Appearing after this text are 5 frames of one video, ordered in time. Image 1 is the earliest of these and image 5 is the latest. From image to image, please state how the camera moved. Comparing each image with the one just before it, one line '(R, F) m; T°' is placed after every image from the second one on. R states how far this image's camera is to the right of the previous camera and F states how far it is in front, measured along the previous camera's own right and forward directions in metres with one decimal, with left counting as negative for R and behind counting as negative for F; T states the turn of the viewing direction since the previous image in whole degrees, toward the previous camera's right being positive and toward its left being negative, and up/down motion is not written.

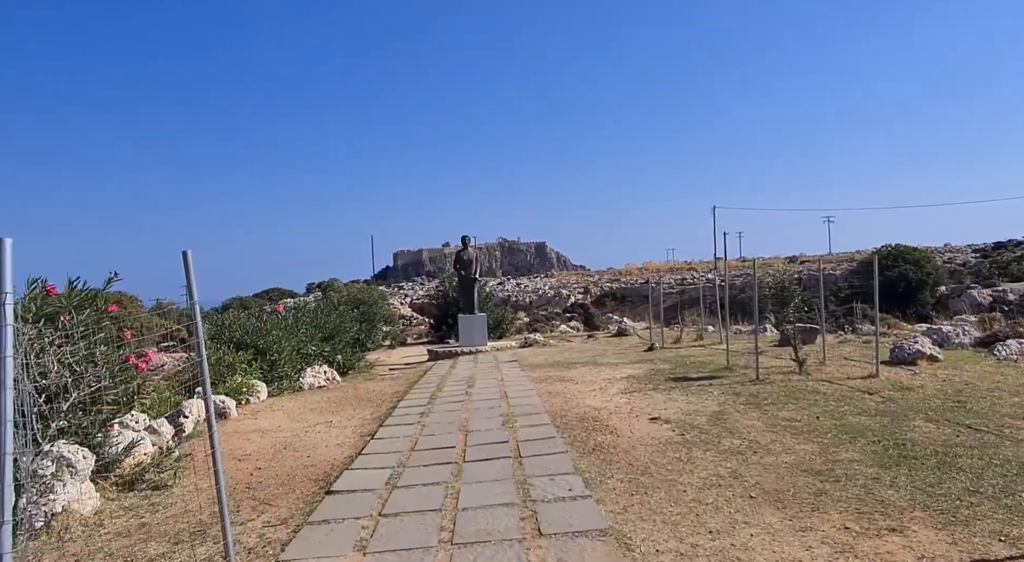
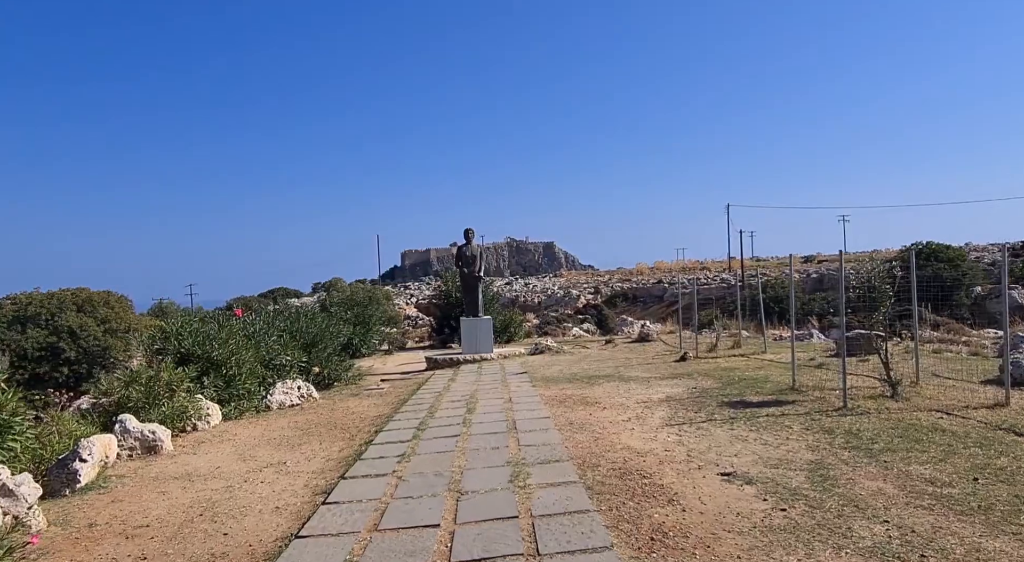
(0.0, +2.1) m; -1°
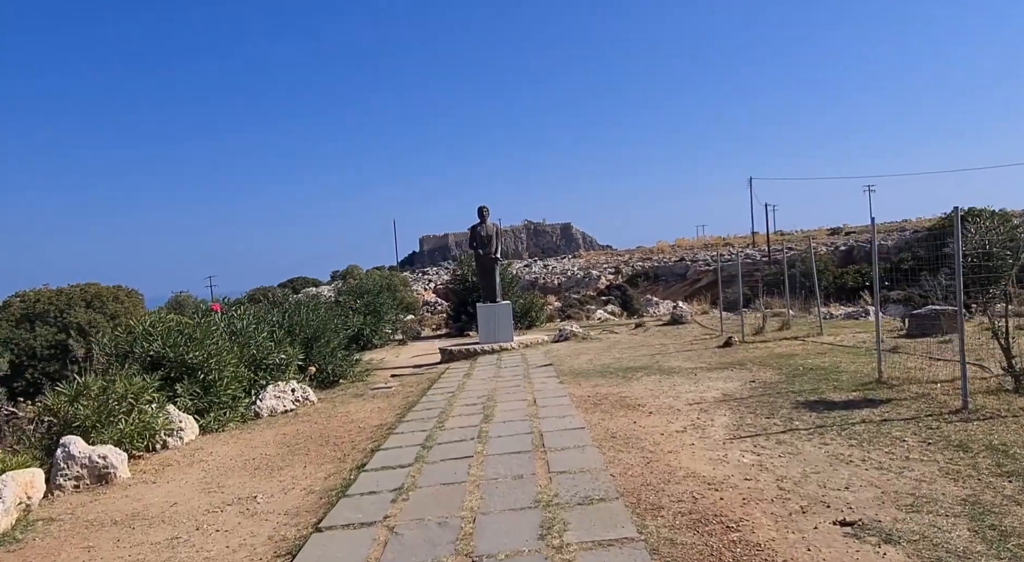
(0.0, +1.4) m; -2°
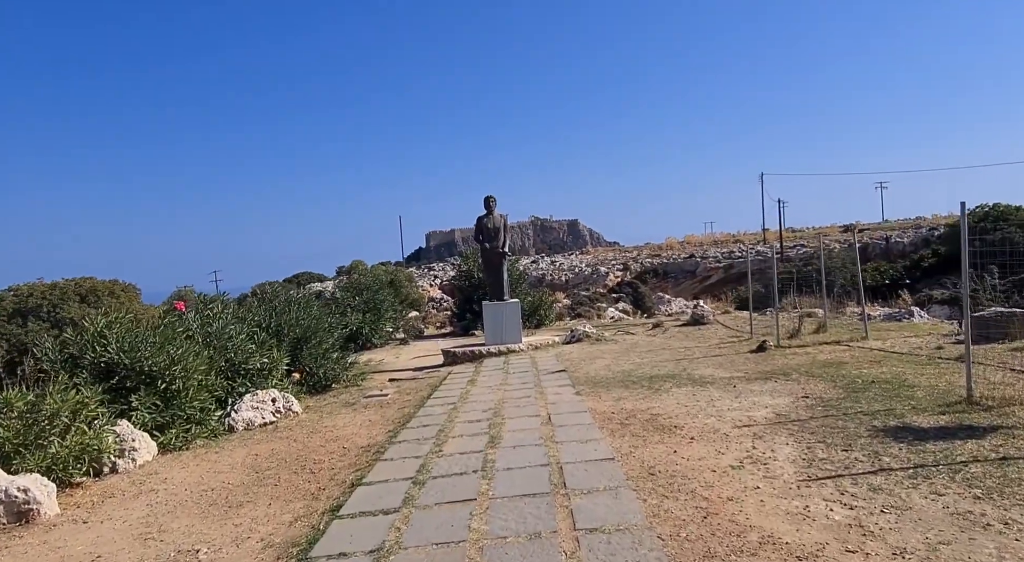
(0.0, +1.1) m; 0°
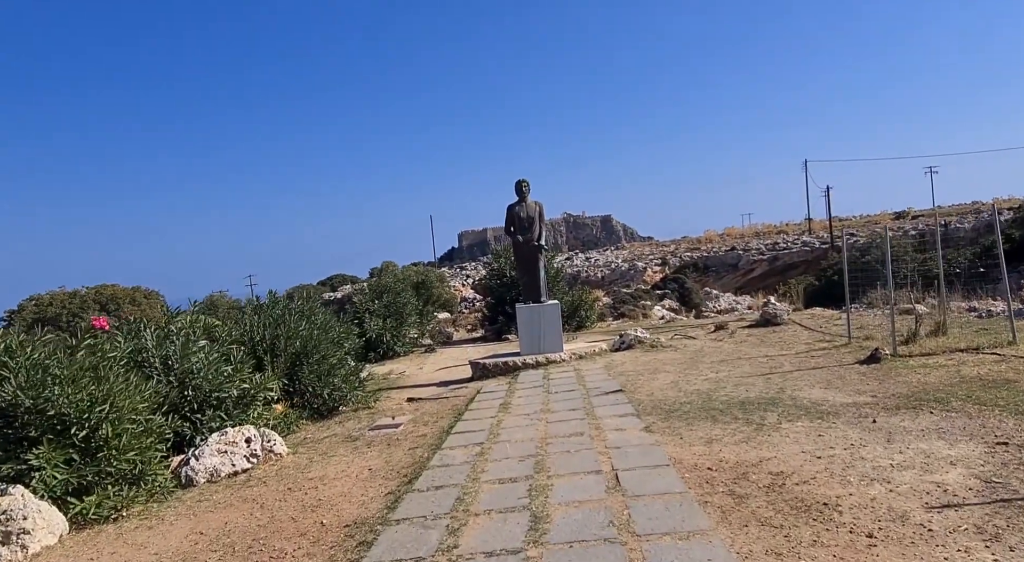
(-0.1, +2.1) m; -3°
